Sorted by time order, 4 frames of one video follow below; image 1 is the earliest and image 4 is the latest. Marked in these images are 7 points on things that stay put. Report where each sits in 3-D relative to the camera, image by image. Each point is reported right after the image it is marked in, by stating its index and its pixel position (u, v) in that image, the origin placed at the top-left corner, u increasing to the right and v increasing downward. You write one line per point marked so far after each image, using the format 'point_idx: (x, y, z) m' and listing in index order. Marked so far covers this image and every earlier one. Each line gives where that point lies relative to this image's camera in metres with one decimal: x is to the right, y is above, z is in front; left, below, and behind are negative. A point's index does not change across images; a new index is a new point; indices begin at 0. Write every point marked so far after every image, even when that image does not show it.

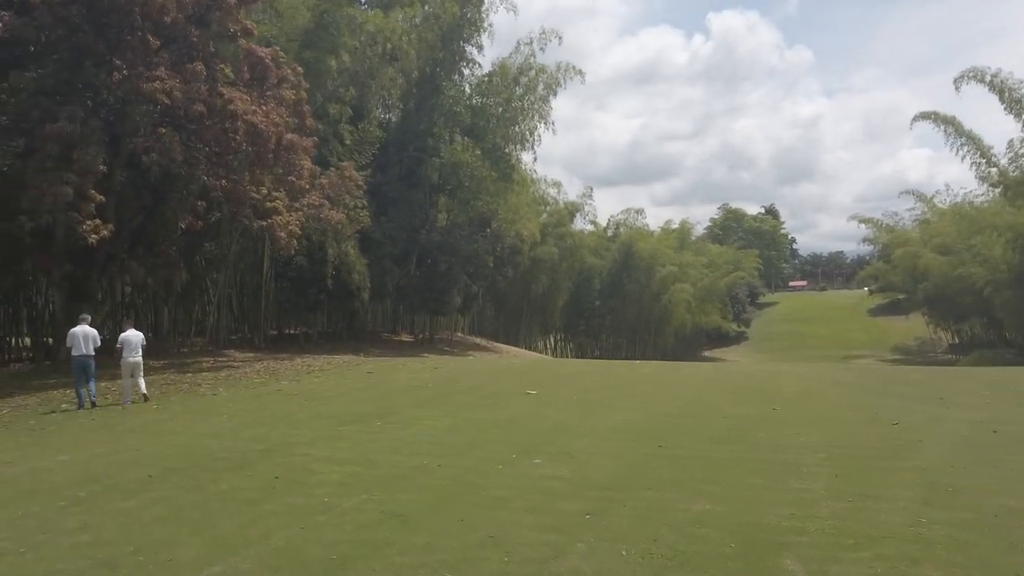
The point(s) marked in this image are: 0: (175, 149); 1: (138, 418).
0: (-7.7, +3.2, +17.4) m
1: (-5.2, -1.8, +10.4) m
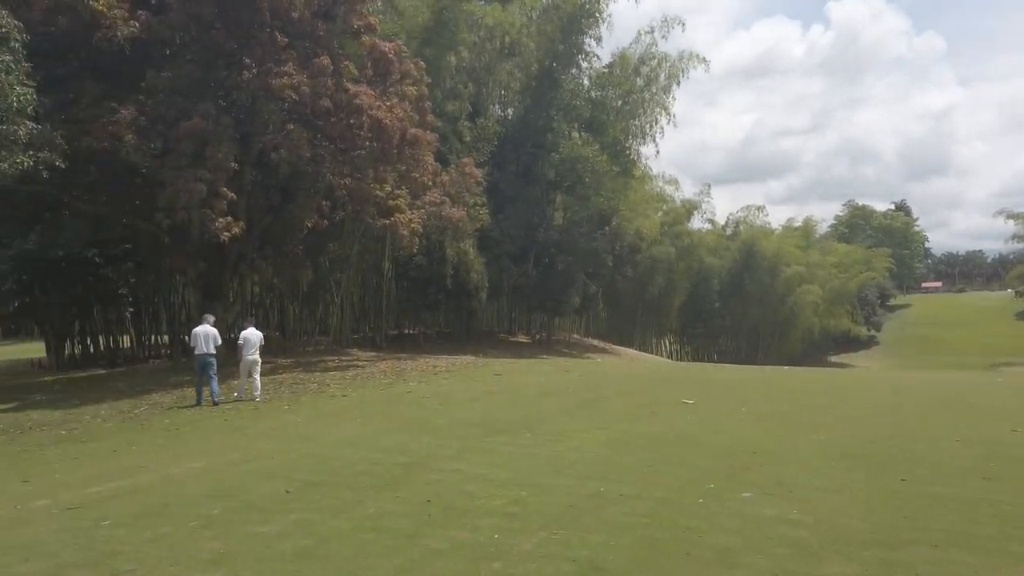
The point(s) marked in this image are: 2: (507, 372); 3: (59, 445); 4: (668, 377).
0: (-4.8, +3.3, +17.2) m
1: (-3.2, -1.7, +9.9) m
2: (-0.1, -1.8, +15.7) m
3: (-5.4, -1.9, +8.9) m
4: (+2.8, -1.6, +13.7) m
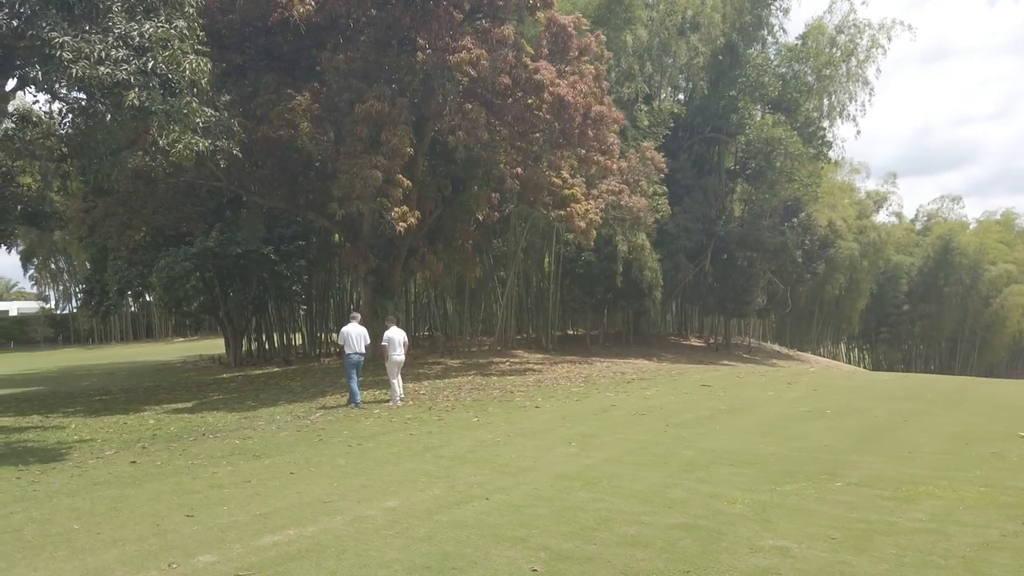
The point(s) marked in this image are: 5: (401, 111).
0: (-0.7, +3.4, +15.8) m
1: (-0.6, -1.6, +8.3) m
2: (+3.6, -1.7, +13.4) m
3: (-2.9, -1.8, +7.7) m
4: (+6.1, -1.5, +10.9) m
5: (-2.2, +3.5, +15.1) m
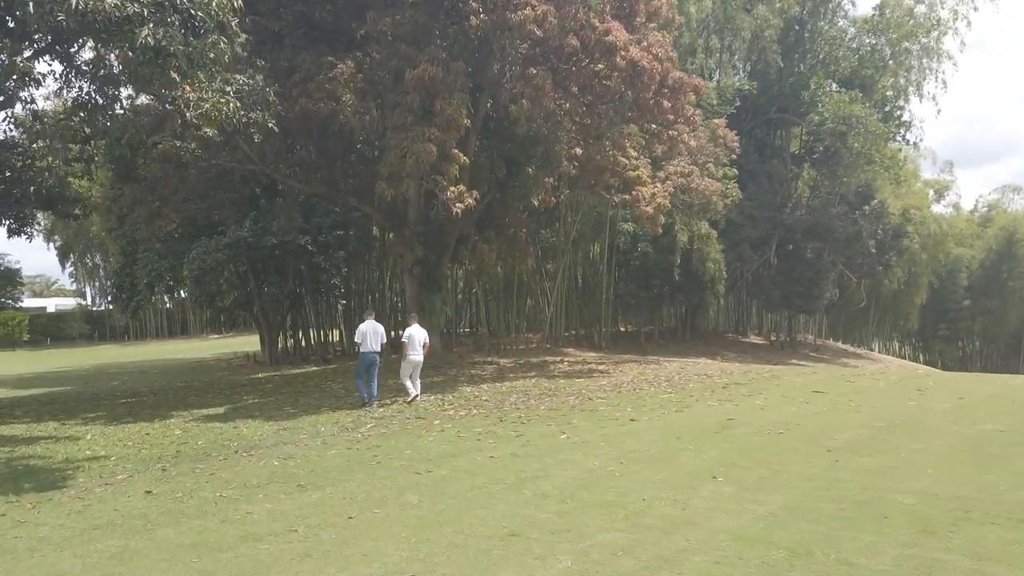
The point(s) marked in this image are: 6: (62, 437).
0: (+0.6, +3.5, +13.9) m
1: (+0.4, -1.5, +6.5) m
2: (+4.8, -1.5, +11.4) m
3: (-1.9, -1.7, +6.0) m
4: (+7.2, -1.4, +8.8) m
5: (-1.0, +3.7, +13.3) m
6: (-6.2, -2.1, +10.5) m
